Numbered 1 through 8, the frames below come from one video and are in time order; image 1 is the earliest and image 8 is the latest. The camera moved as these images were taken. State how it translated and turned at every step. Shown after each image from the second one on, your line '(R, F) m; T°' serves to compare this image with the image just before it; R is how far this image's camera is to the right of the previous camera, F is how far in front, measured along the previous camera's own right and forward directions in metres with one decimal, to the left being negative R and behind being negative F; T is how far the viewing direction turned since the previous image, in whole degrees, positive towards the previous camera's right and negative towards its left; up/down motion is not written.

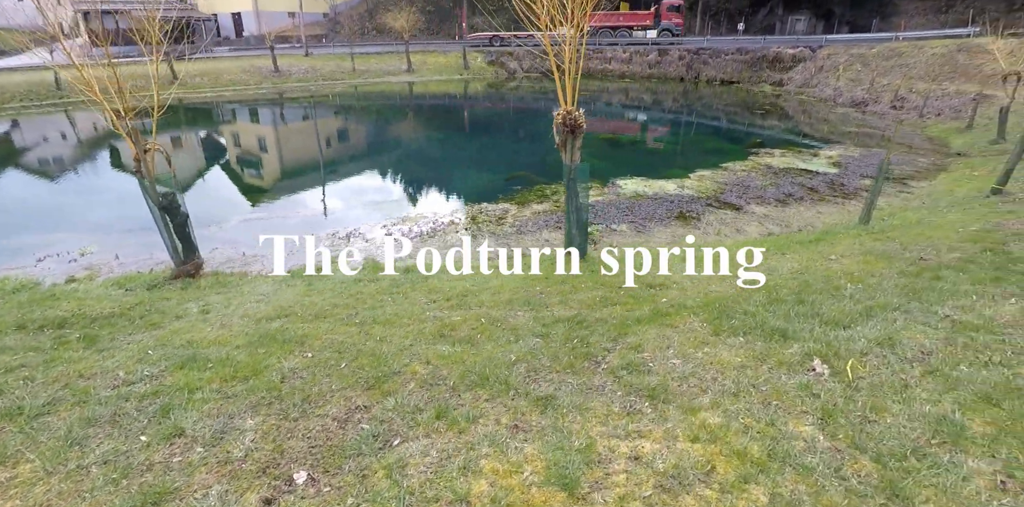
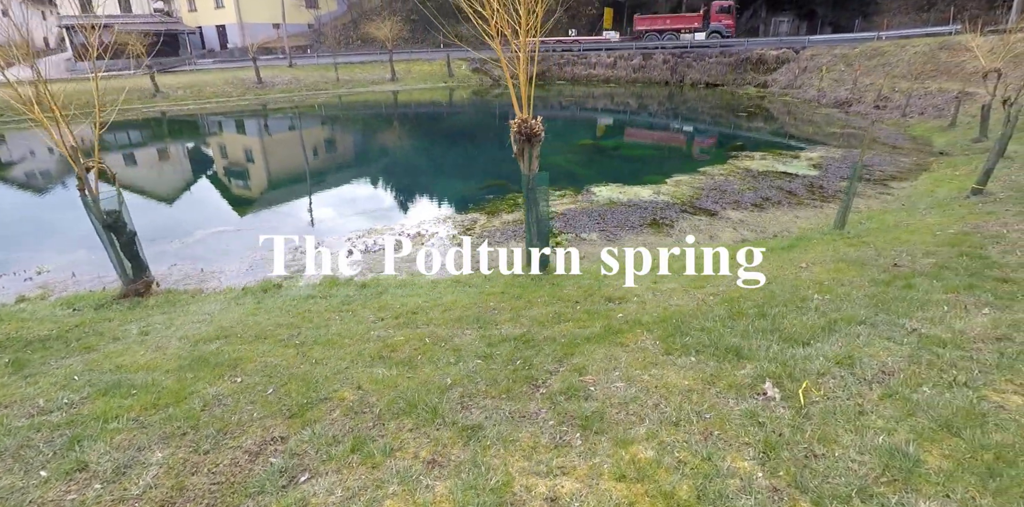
(+0.6, +0.4) m; 0°
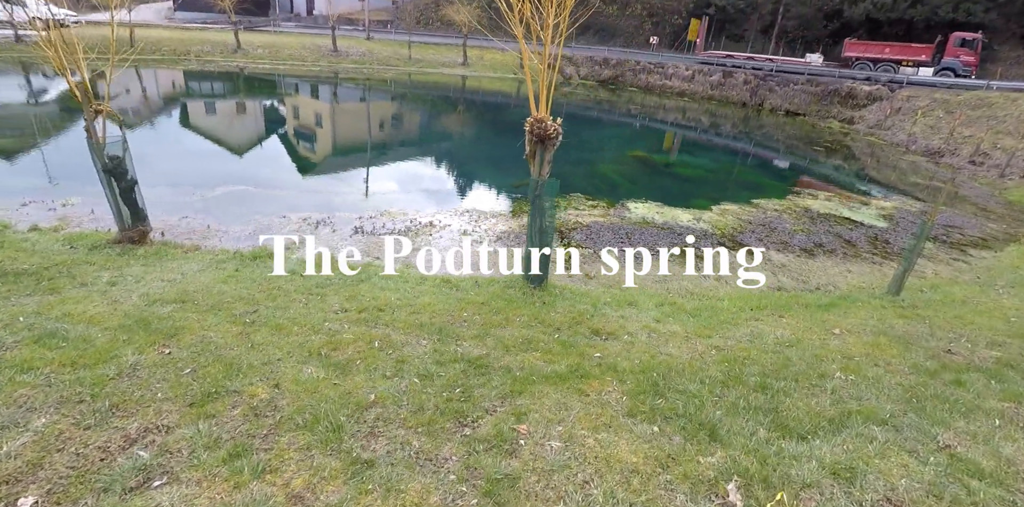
(+0.8, +0.8) m; -6°
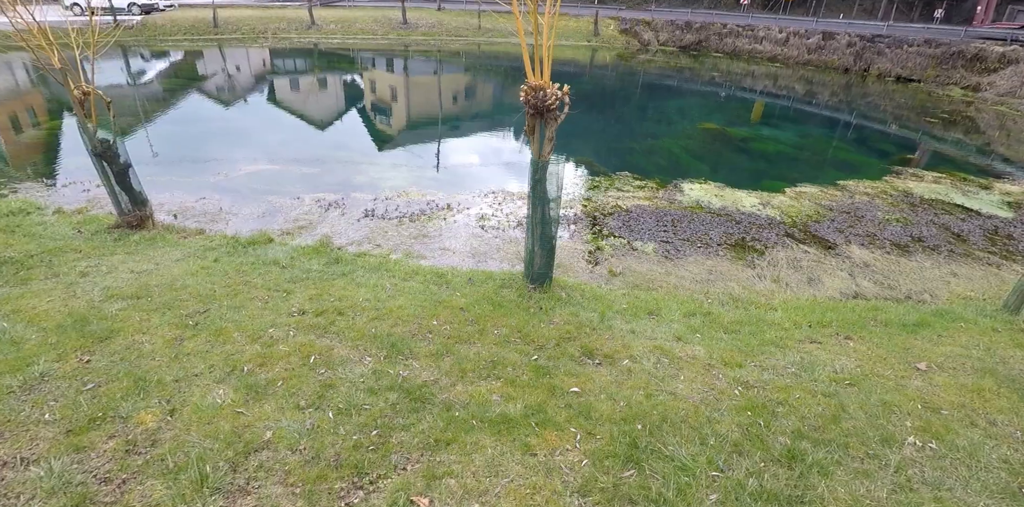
(+0.9, +1.1) m; -9°
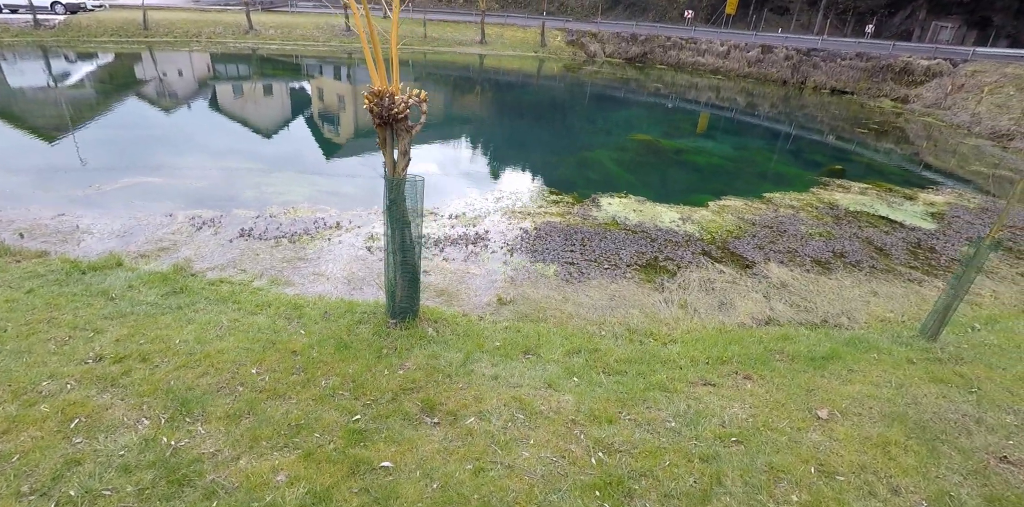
(+1.0, +0.8) m; +4°
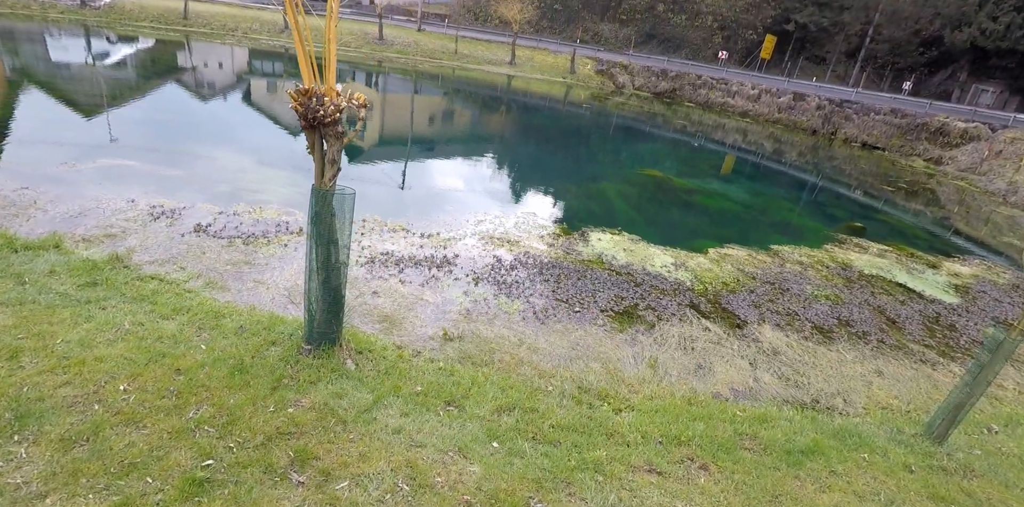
(+0.7, +0.6) m; -2°
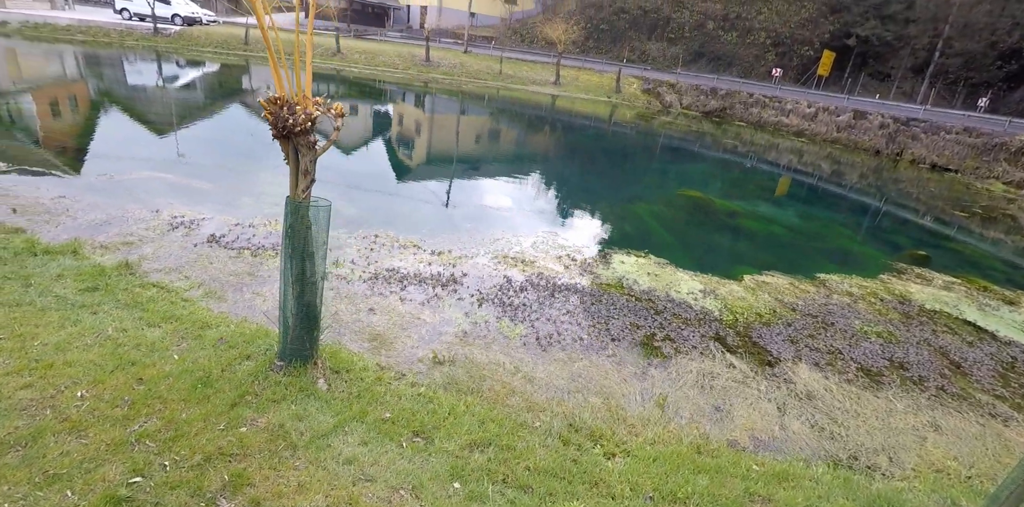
(+0.5, +0.4) m; -6°
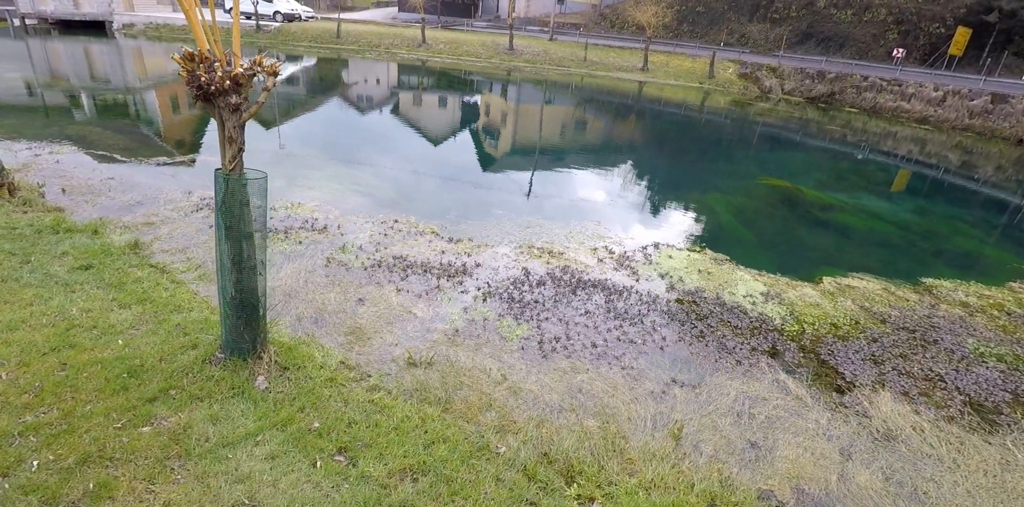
(+0.8, +0.9) m; -10°
